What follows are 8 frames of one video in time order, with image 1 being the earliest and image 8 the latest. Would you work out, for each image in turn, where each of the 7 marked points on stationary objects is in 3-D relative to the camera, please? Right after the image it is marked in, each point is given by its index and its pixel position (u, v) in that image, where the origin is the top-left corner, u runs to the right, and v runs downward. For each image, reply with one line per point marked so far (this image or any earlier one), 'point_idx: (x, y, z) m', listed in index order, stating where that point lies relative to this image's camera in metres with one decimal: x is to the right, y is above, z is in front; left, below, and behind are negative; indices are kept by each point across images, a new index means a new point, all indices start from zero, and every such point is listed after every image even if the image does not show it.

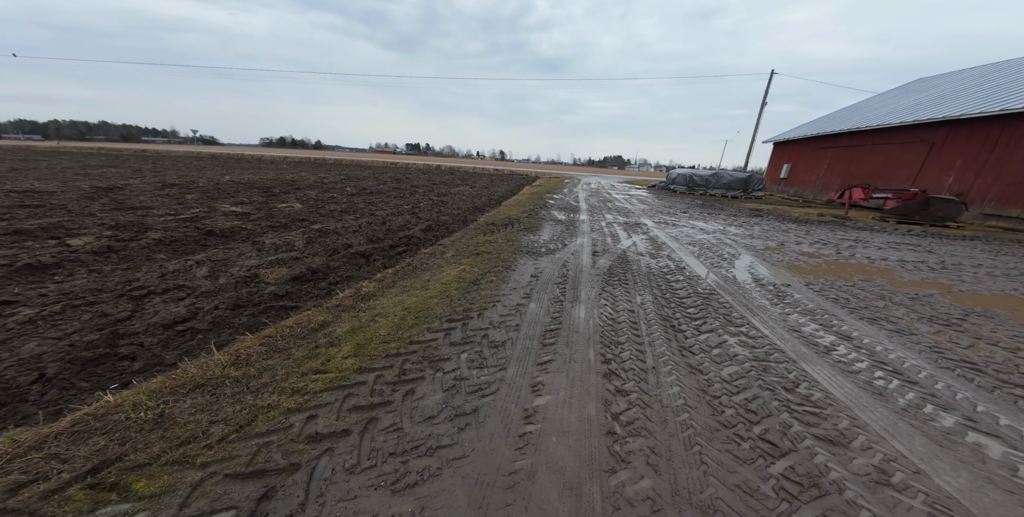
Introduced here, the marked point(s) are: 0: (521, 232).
0: (+0.2, +0.9, +9.7) m
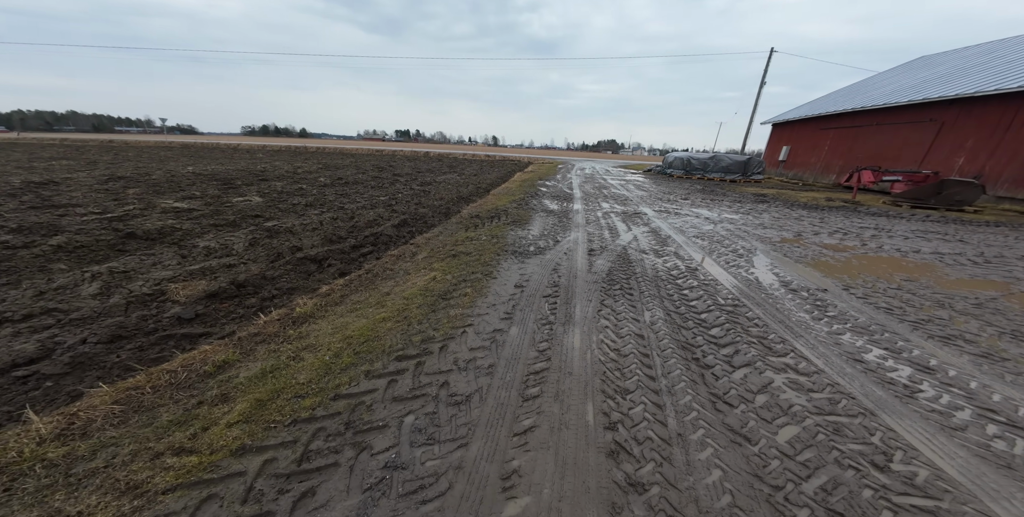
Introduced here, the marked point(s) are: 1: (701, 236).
0: (-0.2, +0.9, +8.5) m
1: (+4.6, +0.6, +8.2) m
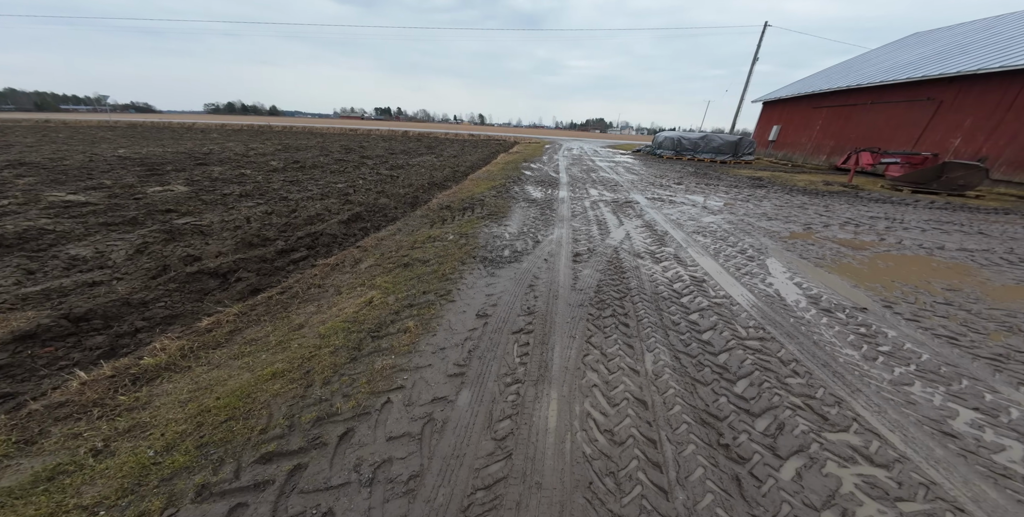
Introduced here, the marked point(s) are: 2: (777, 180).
0: (-0.8, +0.9, +7.2) m
1: (+4.0, +0.7, +7.1) m
2: (+11.6, +3.5, +14.7) m
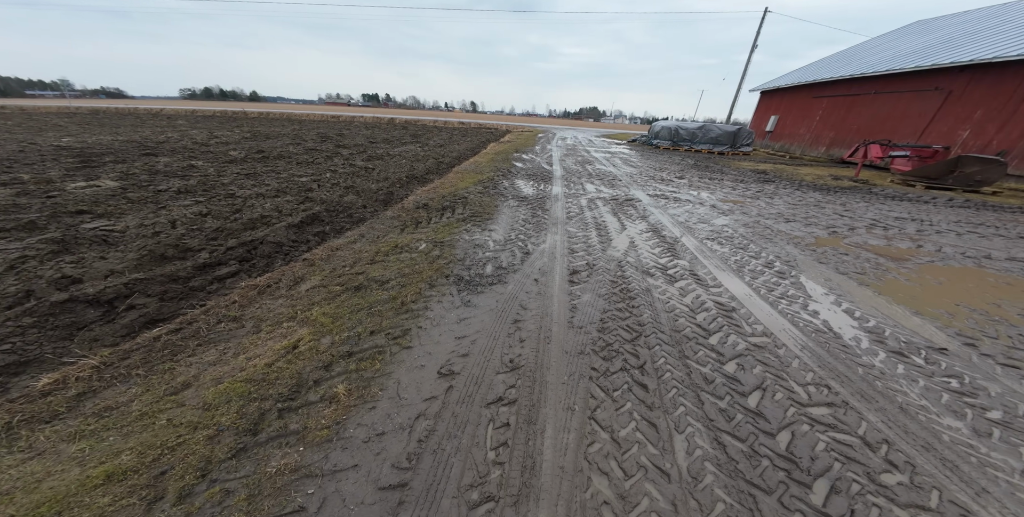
0: (-1.1, +0.7, +6.1) m
1: (+3.8, +0.5, +6.1) m
2: (+11.1, +3.6, +13.8) m
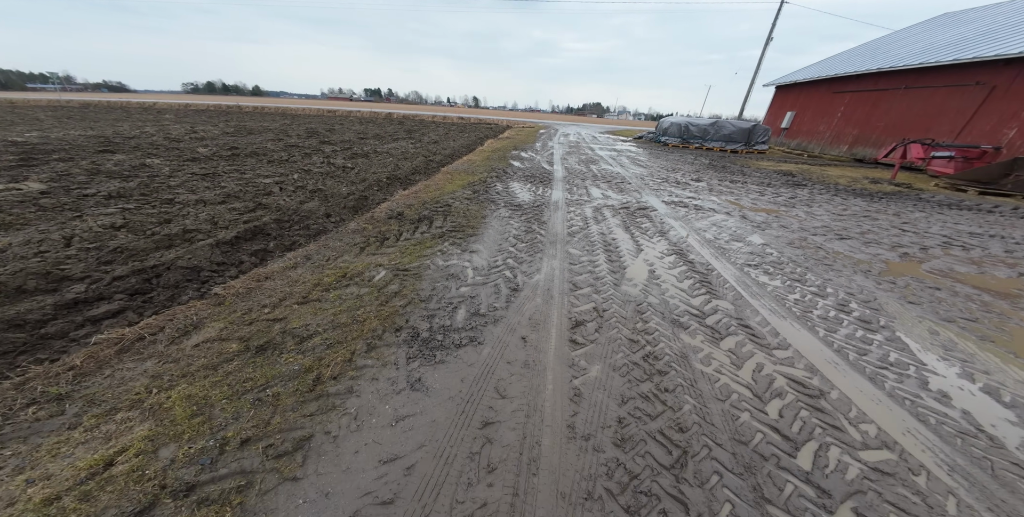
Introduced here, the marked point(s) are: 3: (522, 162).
0: (-1.3, +0.4, +4.9) m
1: (+3.6, +0.1, +4.9) m
2: (+11.1, +3.1, +12.4) m
3: (+0.3, +3.0, +10.5) m
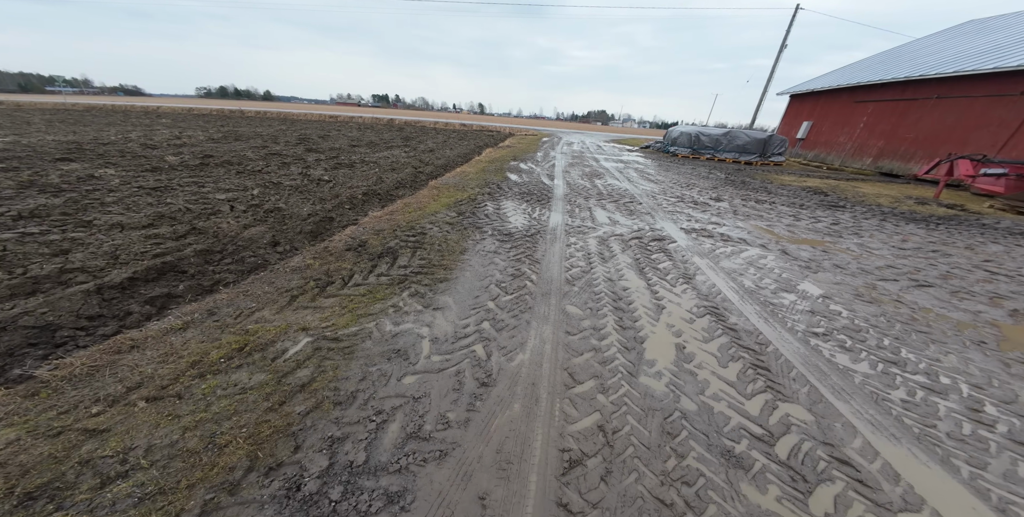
0: (-1.4, -0.2, +3.9) m
1: (+3.4, -0.5, +3.7) m
2: (+11.0, +2.3, +11.2) m
3: (+0.2, +2.3, +9.4) m
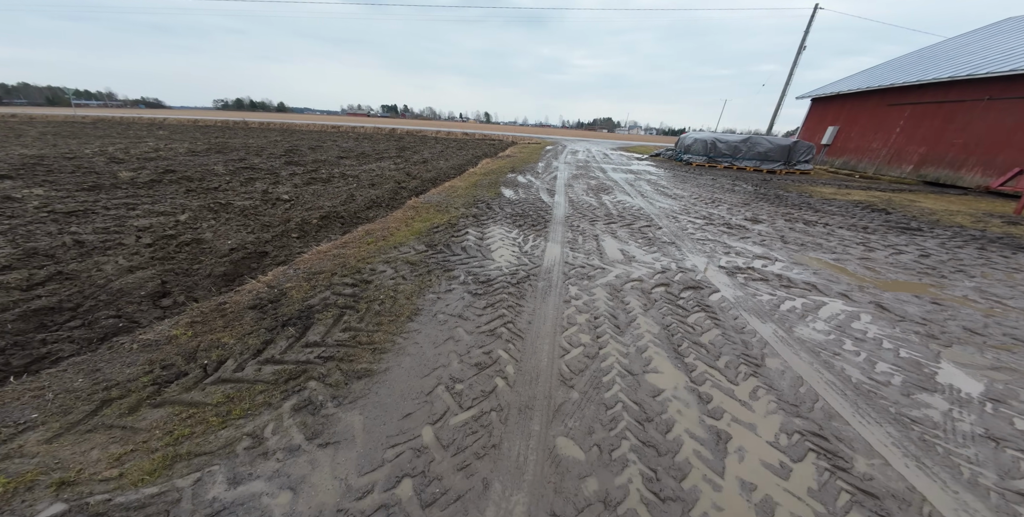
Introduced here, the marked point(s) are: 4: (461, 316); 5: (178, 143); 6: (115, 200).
0: (-1.7, -0.7, +2.5) m
1: (+3.1, -1.1, +2.2) m
2: (+11.0, +1.5, +9.6) m
3: (+0.1, +1.7, +8.1) m
4: (-0.4, -0.5, +3.0) m
5: (-15.3, +5.3, +15.6) m
6: (-7.2, +1.0, +6.4) m
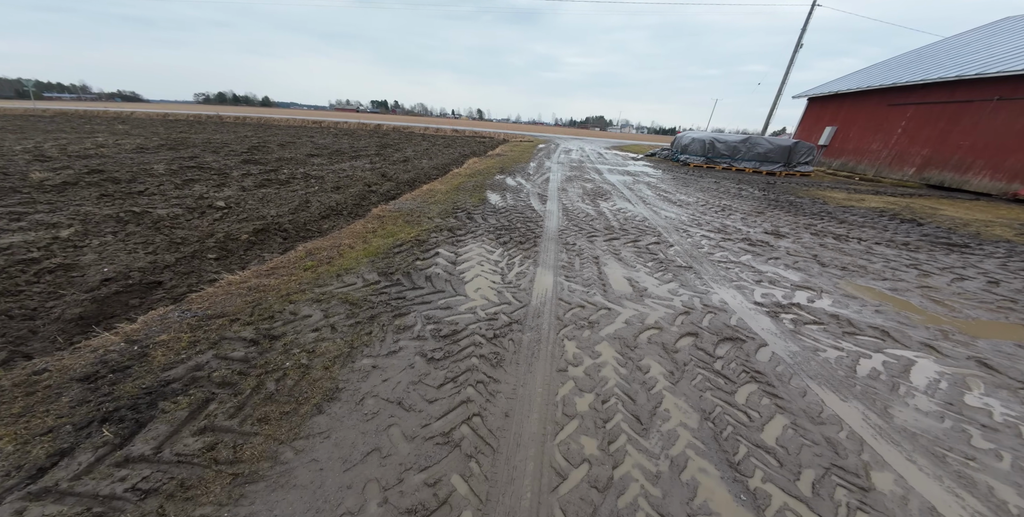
0: (-1.9, -1.1, +1.5) m
1: (+3.0, -1.4, +1.3) m
2: (+10.6, +1.2, +8.8) m
3: (-0.2, +1.4, +7.1) m
4: (-0.6, -0.8, +2.1) m
5: (-15.8, +5.1, +14.2) m
6: (-7.5, +0.7, +5.2) m
